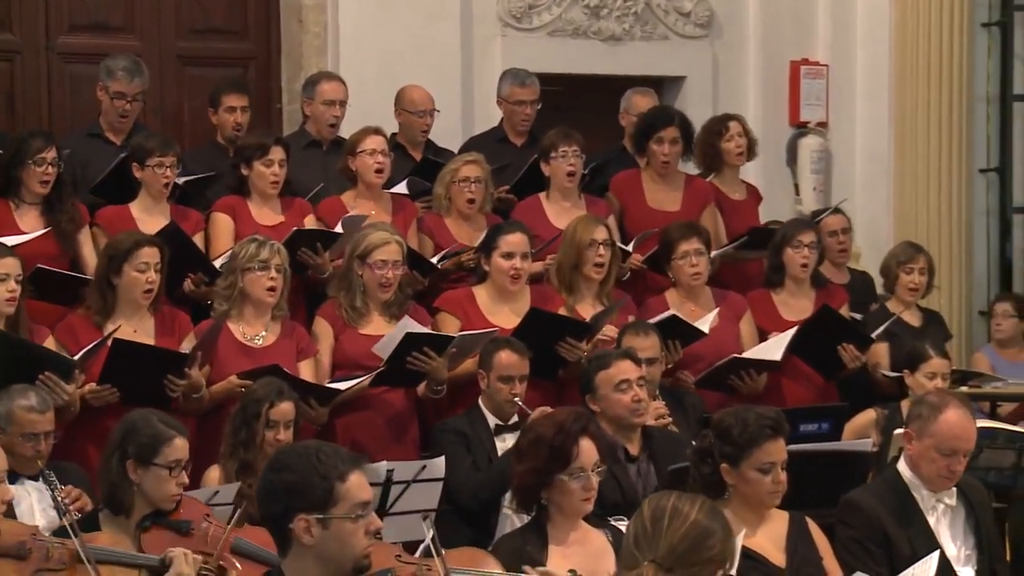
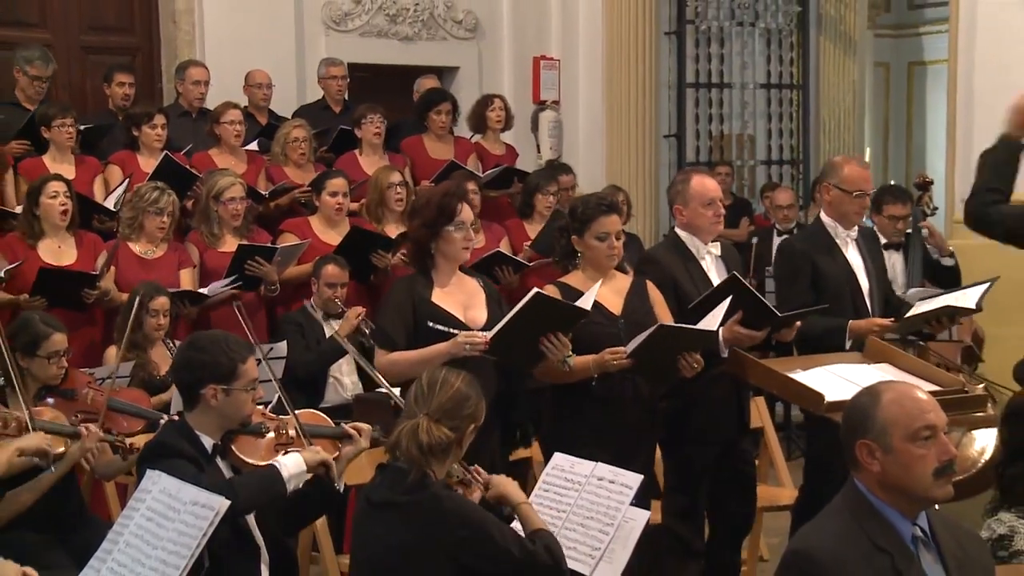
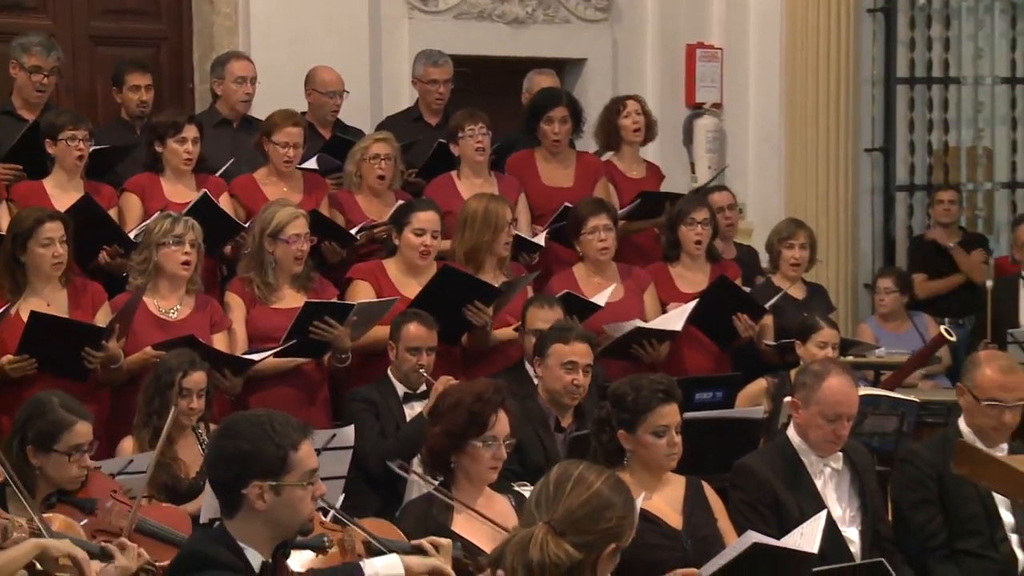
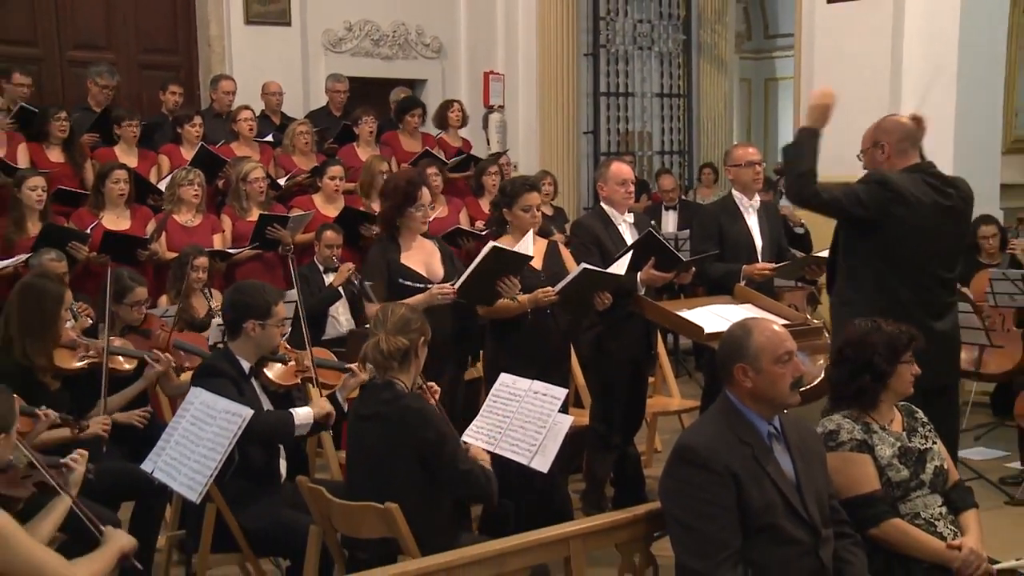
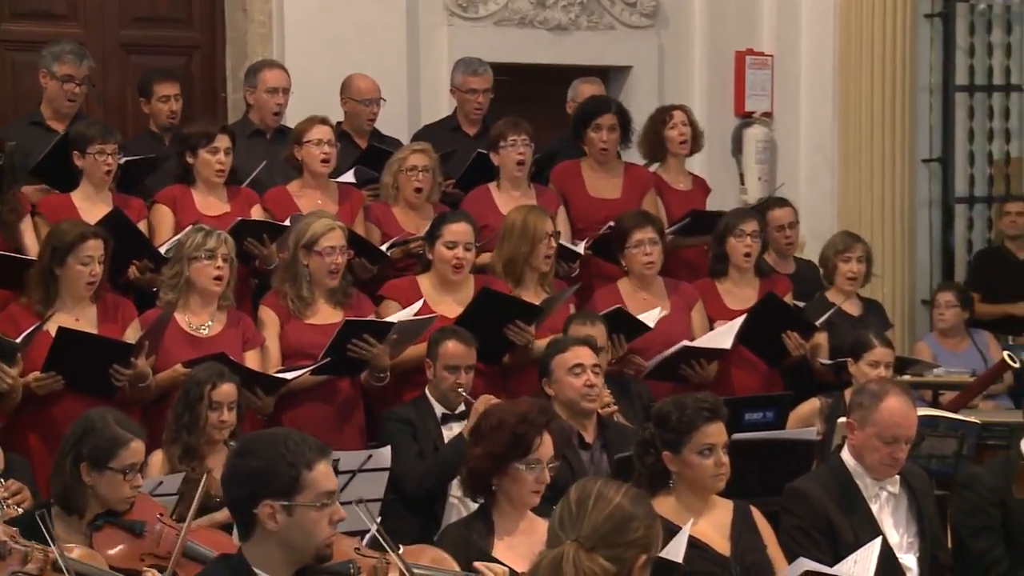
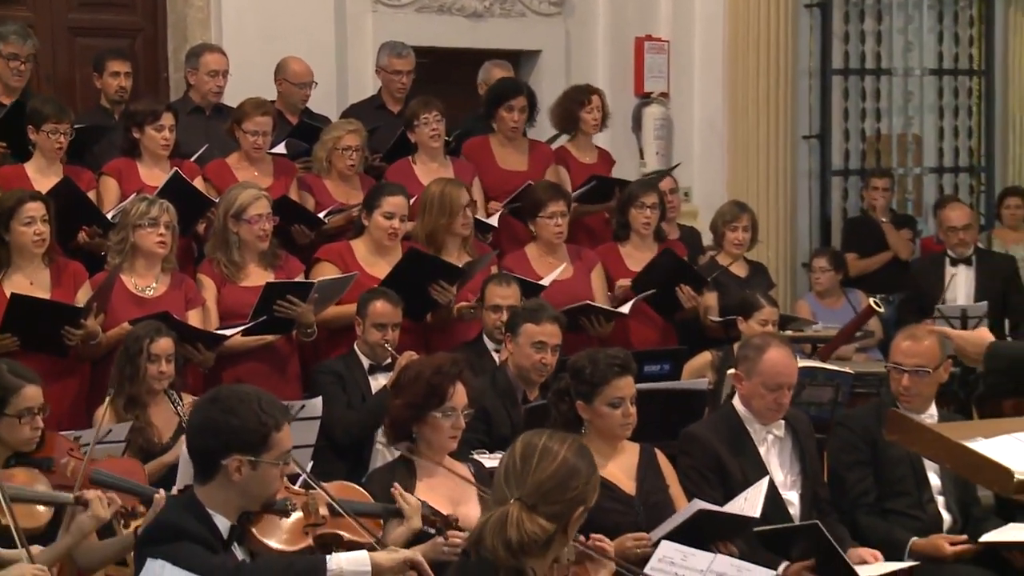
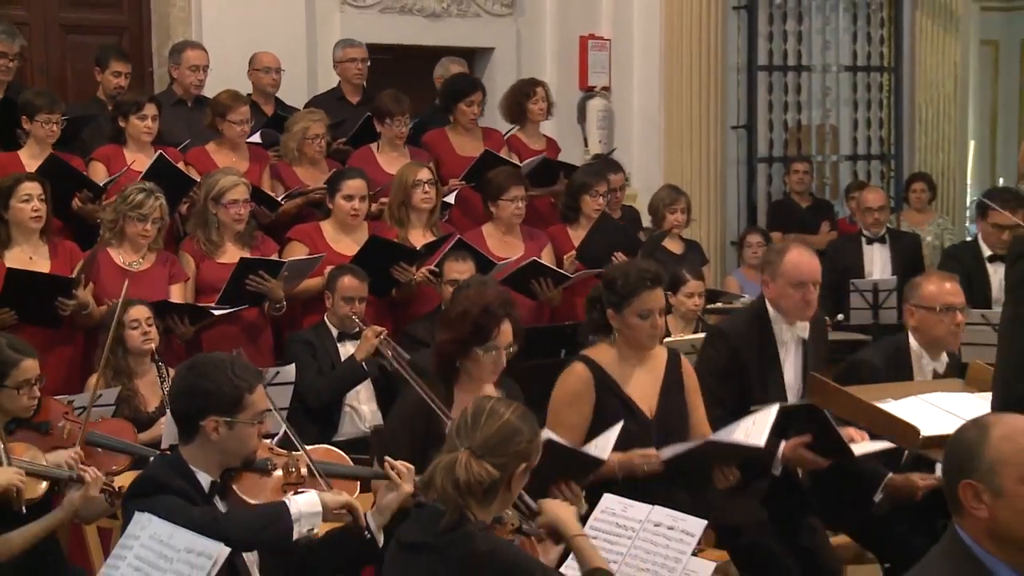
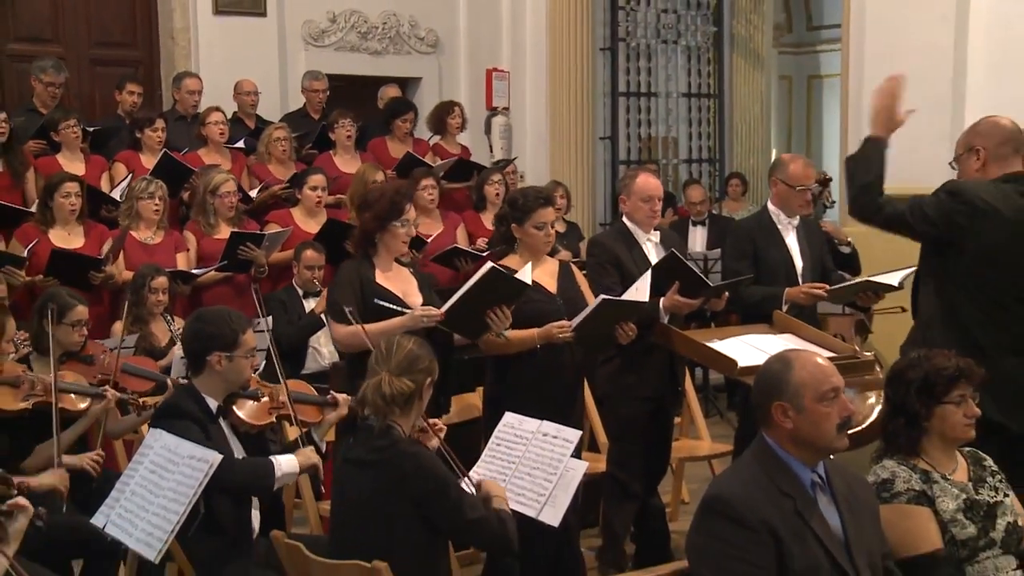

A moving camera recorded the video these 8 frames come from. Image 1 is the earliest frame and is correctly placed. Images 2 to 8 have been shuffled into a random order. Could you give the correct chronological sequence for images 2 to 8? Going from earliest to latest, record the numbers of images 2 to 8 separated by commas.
5, 3, 6, 7, 2, 8, 4
